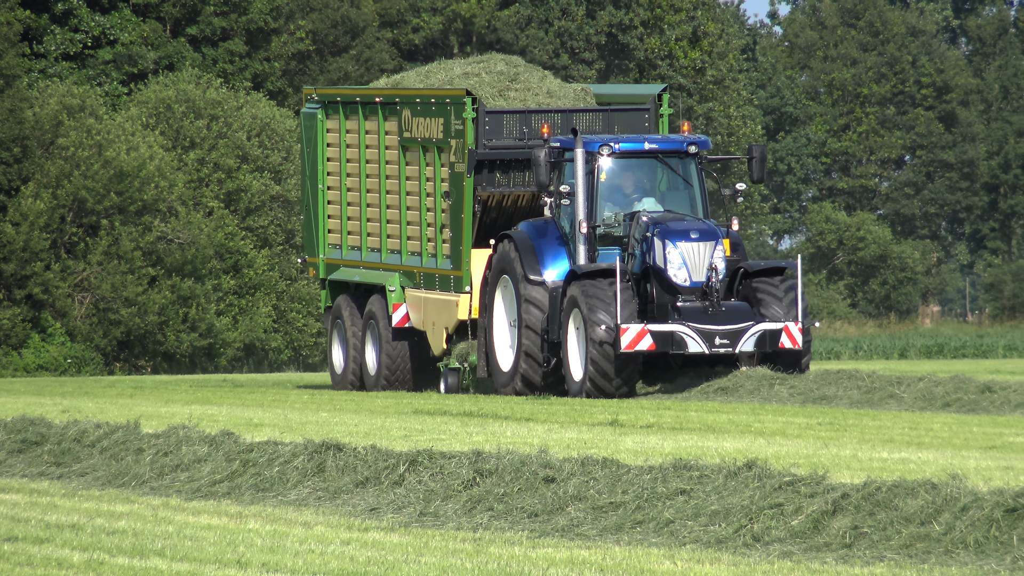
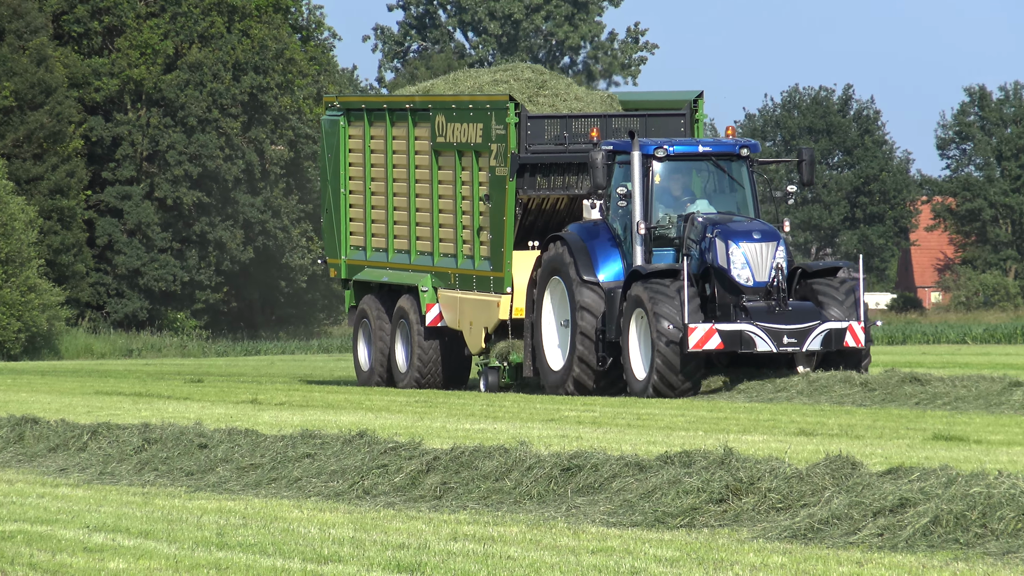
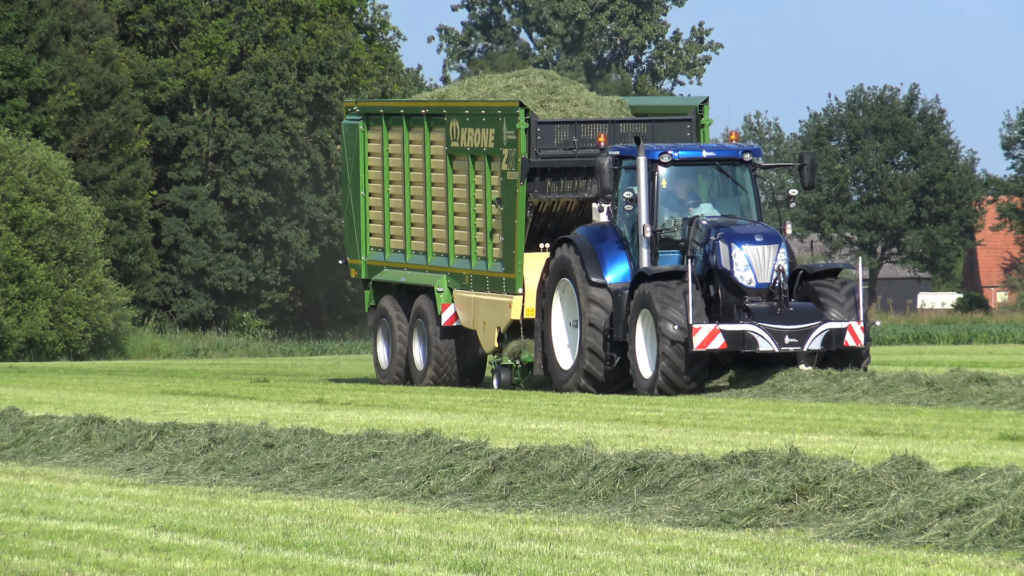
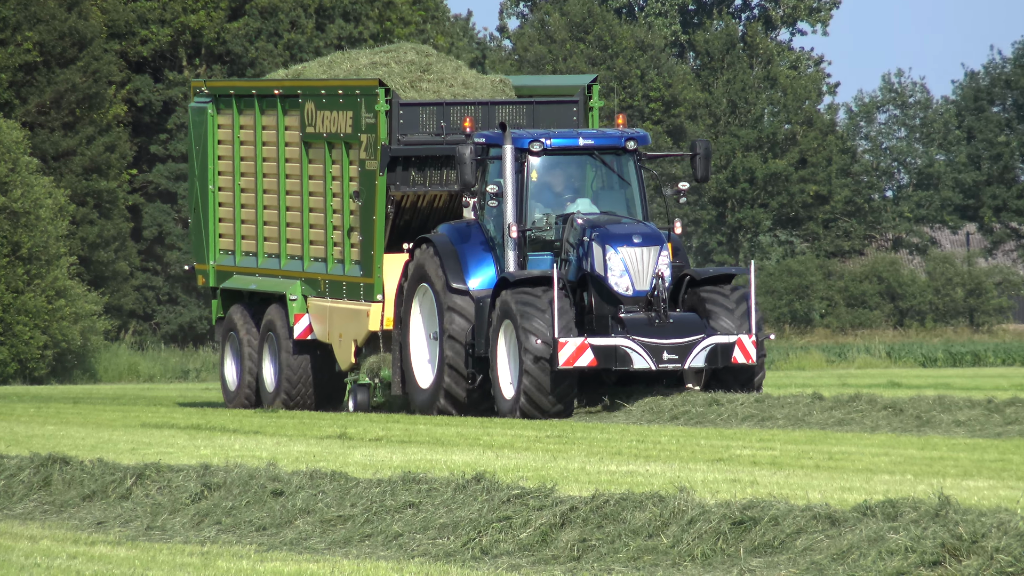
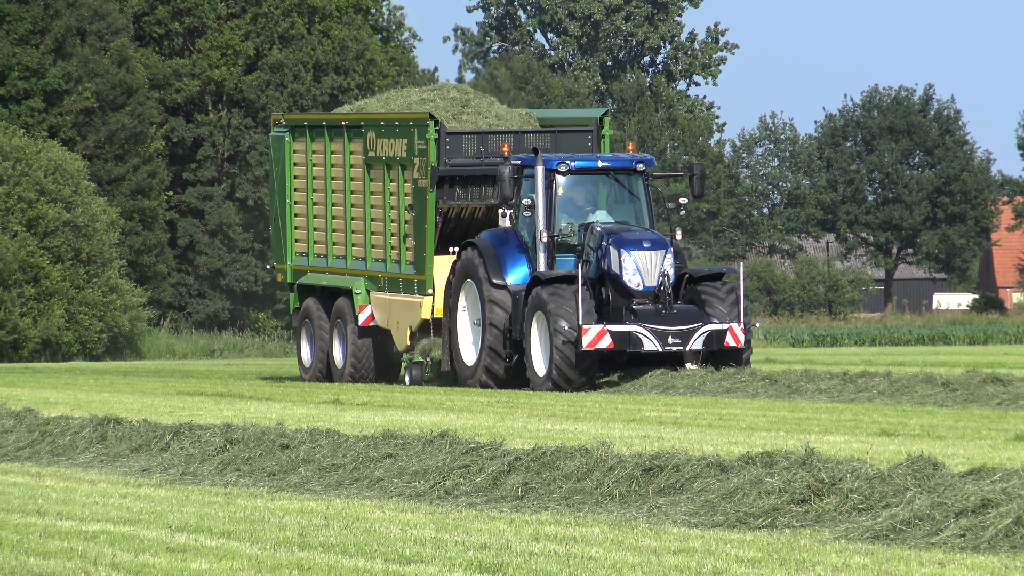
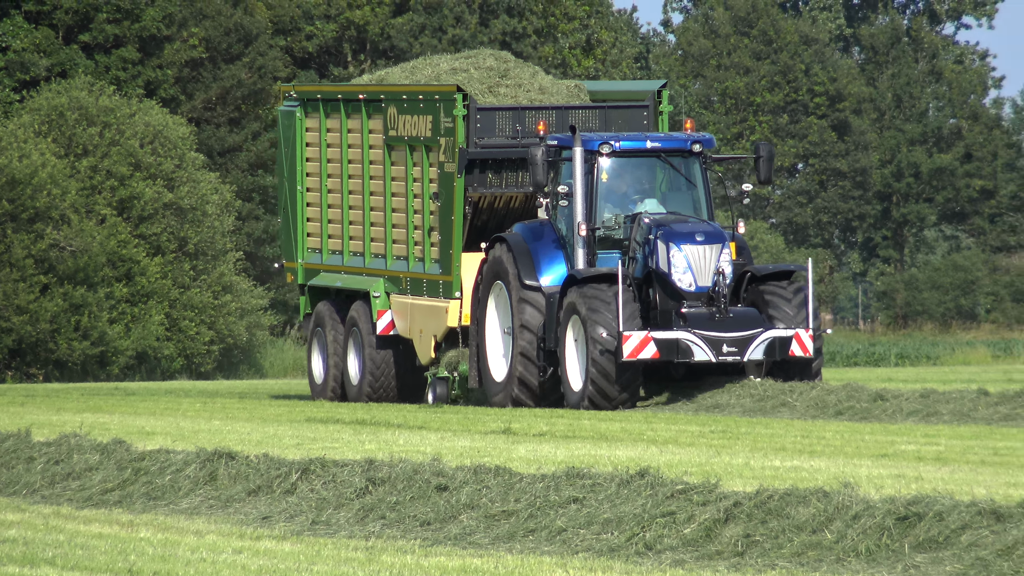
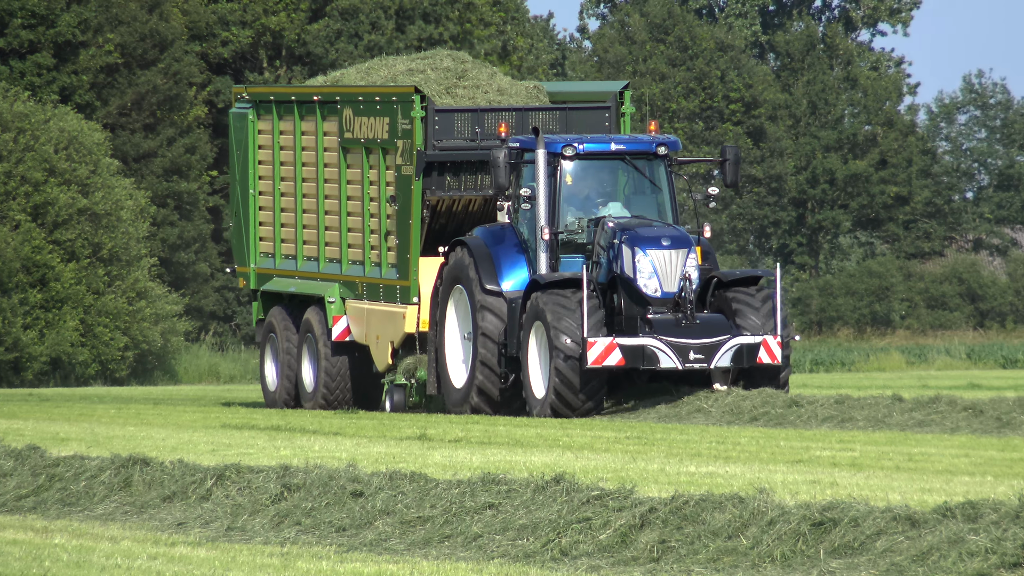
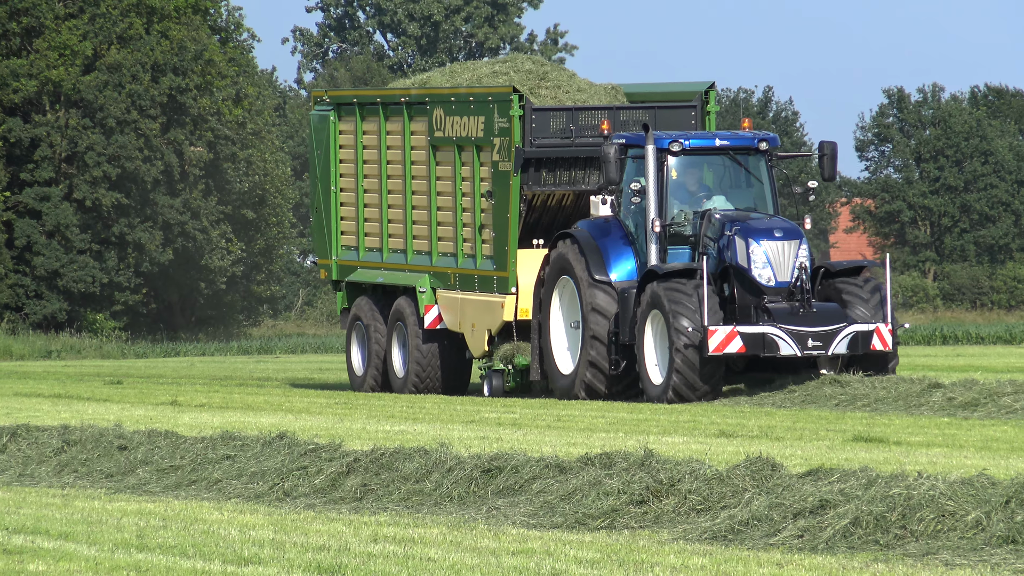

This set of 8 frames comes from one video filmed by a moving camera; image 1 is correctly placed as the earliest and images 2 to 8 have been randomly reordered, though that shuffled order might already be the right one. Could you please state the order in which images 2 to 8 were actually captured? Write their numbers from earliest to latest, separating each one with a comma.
6, 7, 4, 5, 3, 2, 8
